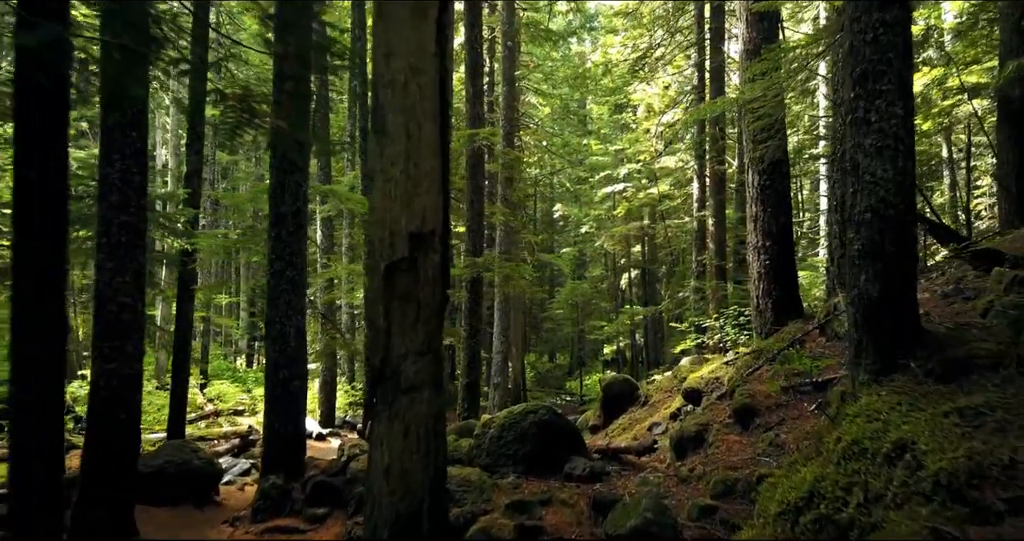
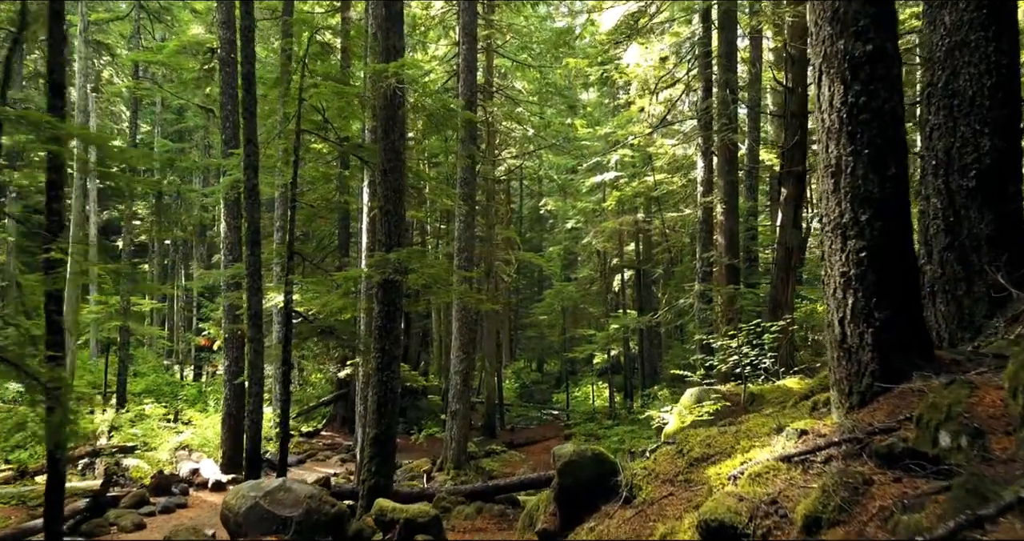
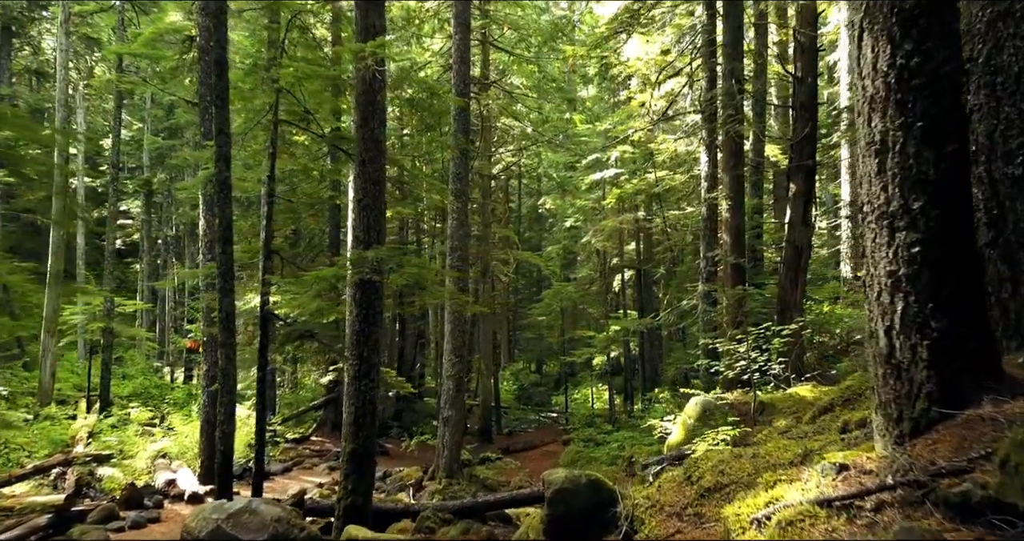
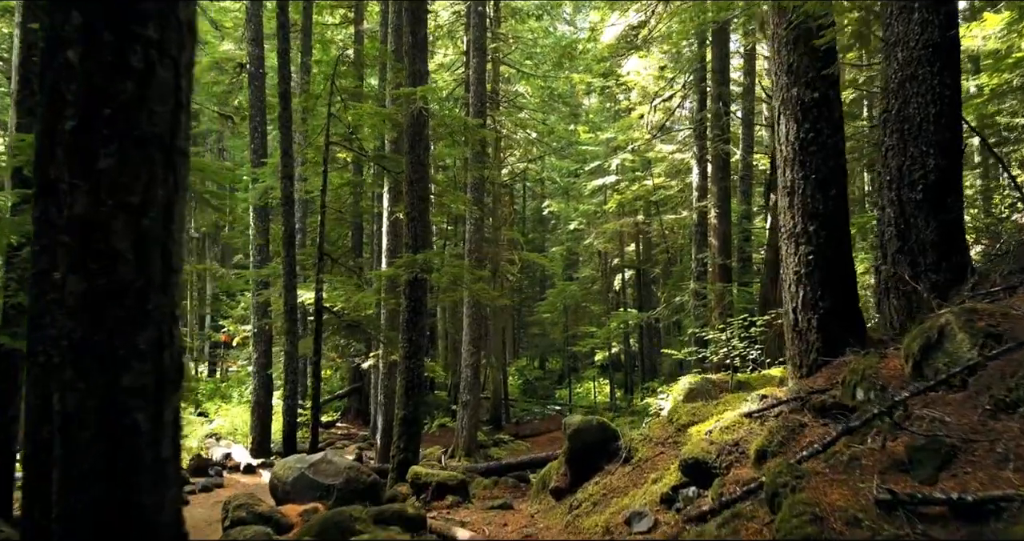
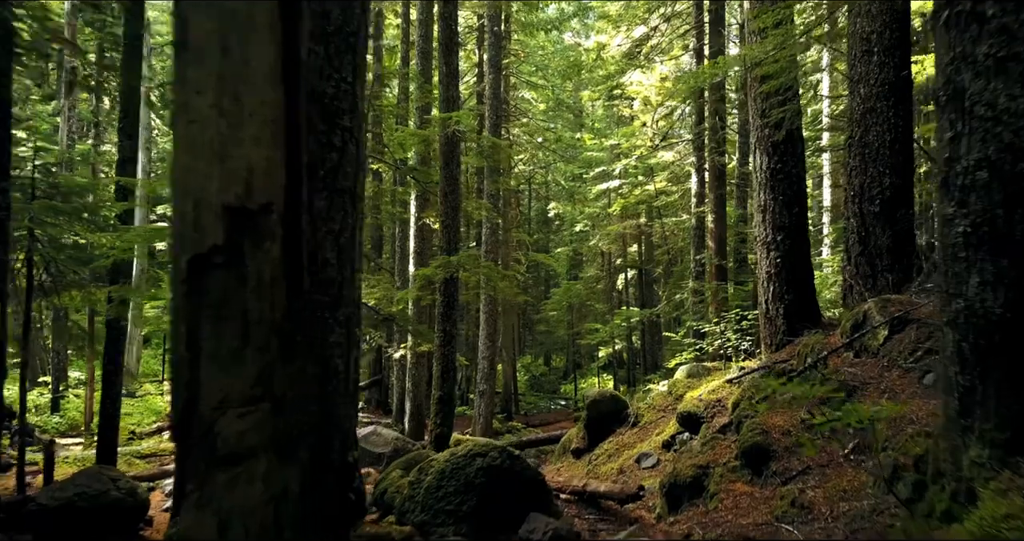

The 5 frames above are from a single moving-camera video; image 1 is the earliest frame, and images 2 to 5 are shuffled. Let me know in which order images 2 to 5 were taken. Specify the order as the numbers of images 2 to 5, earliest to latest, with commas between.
5, 4, 2, 3
